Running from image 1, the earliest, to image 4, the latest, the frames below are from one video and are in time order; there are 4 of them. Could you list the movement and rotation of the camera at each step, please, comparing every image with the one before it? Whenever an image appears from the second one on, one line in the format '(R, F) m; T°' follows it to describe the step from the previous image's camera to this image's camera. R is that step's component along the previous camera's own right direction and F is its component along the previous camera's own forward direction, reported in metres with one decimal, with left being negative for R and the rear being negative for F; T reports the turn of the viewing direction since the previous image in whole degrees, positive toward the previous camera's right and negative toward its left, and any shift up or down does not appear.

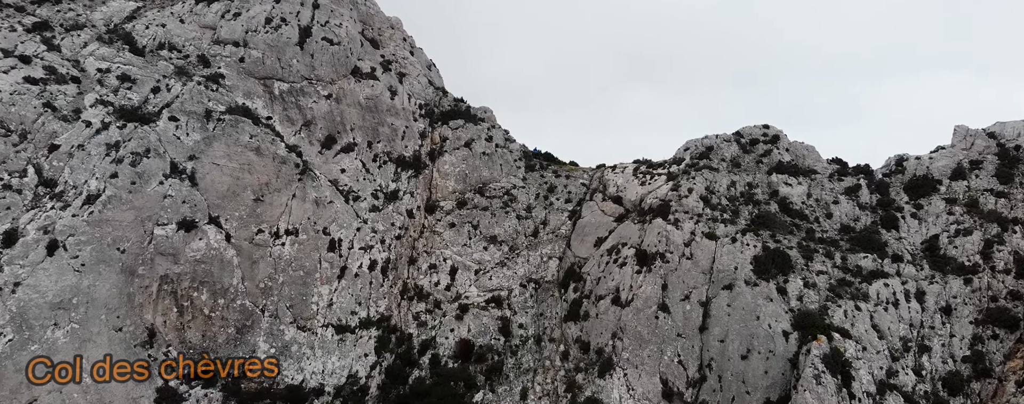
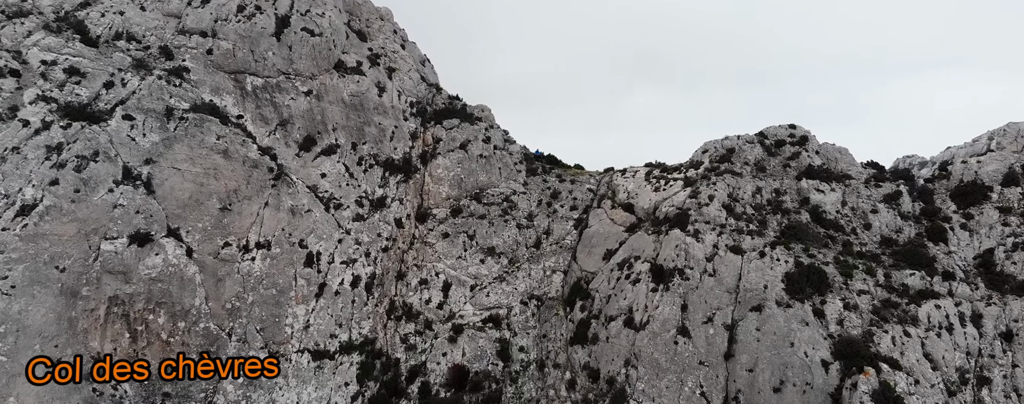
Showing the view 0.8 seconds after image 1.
(+0.1, +5.4) m; 0°
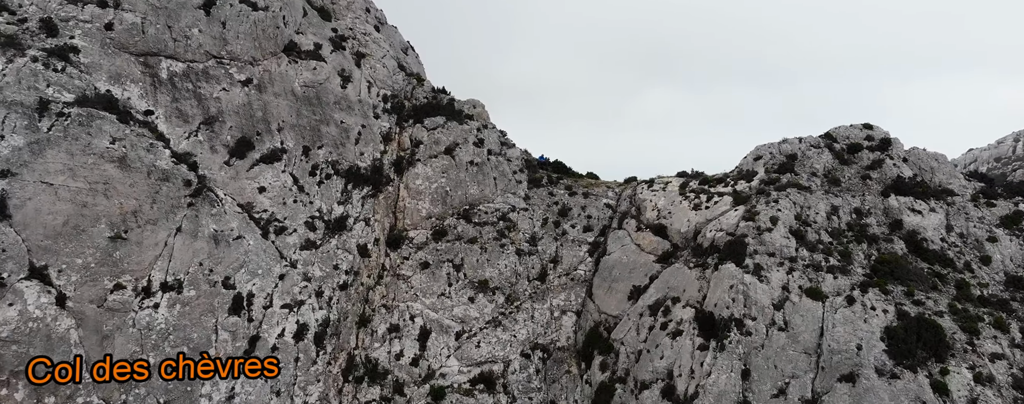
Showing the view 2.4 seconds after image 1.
(+0.1, +11.2) m; 0°
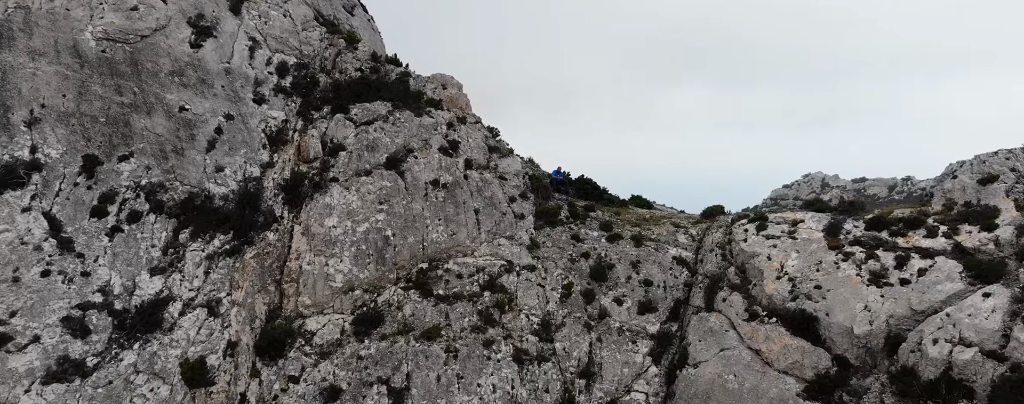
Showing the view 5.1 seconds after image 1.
(+0.2, +19.3) m; 0°
